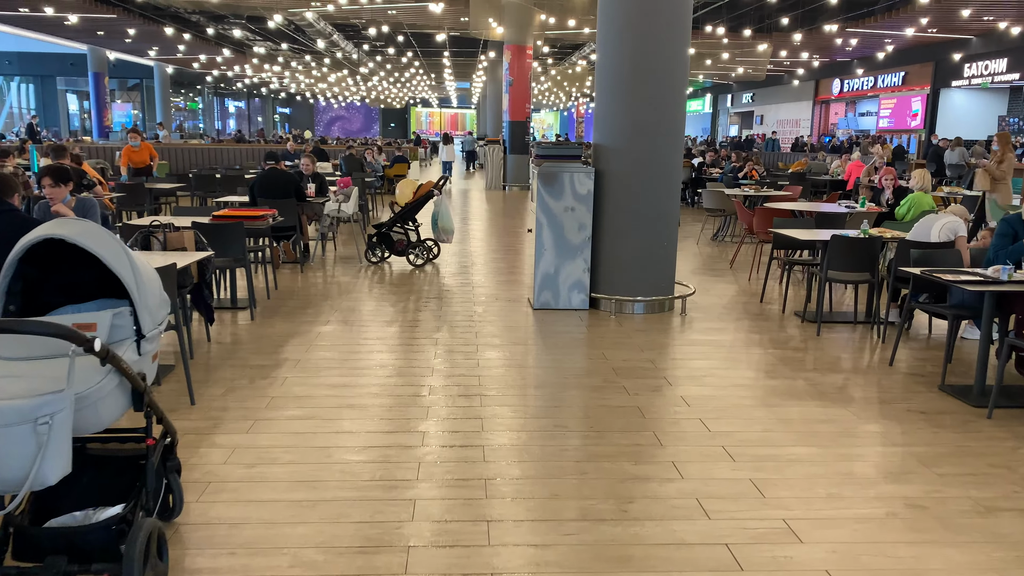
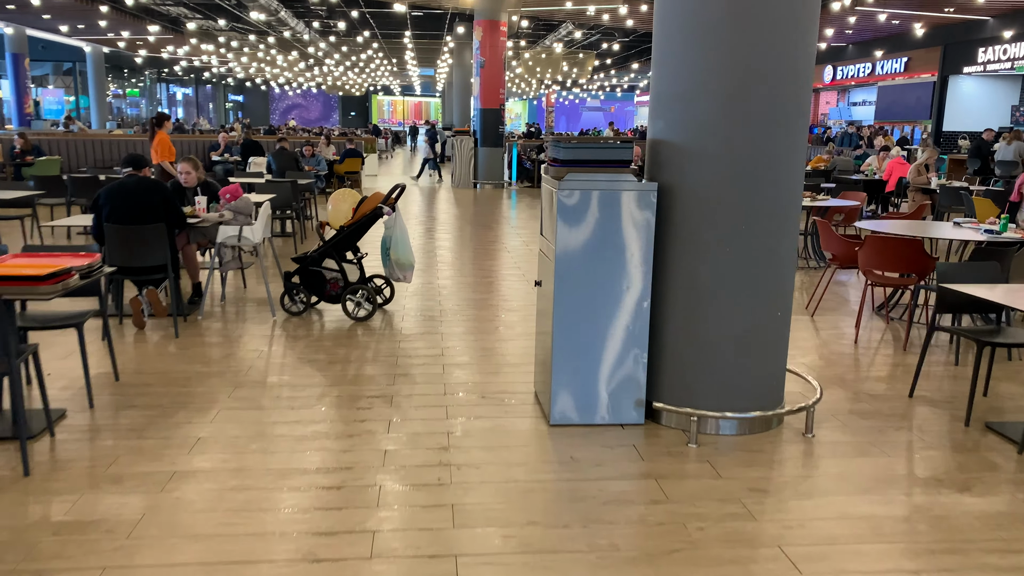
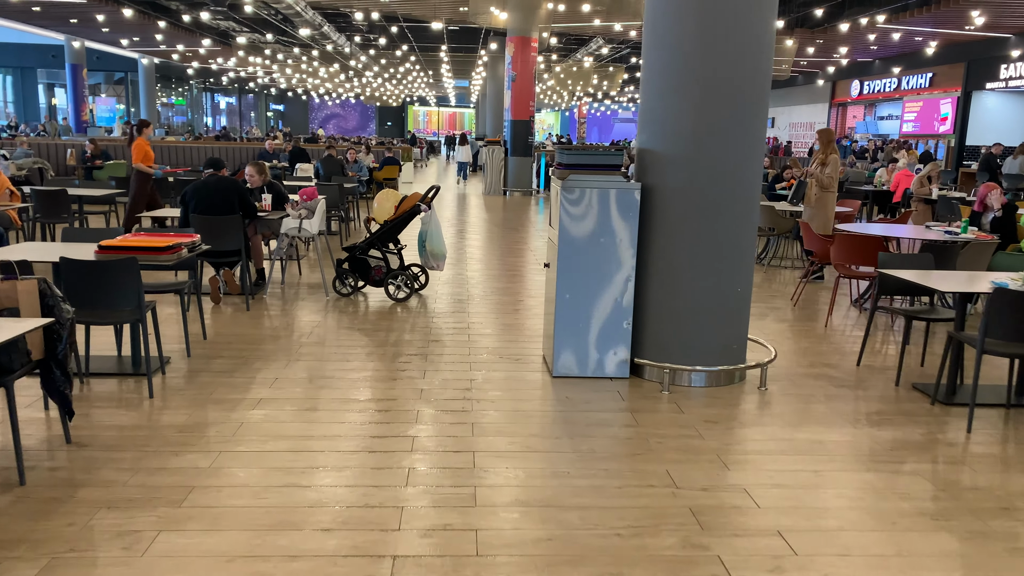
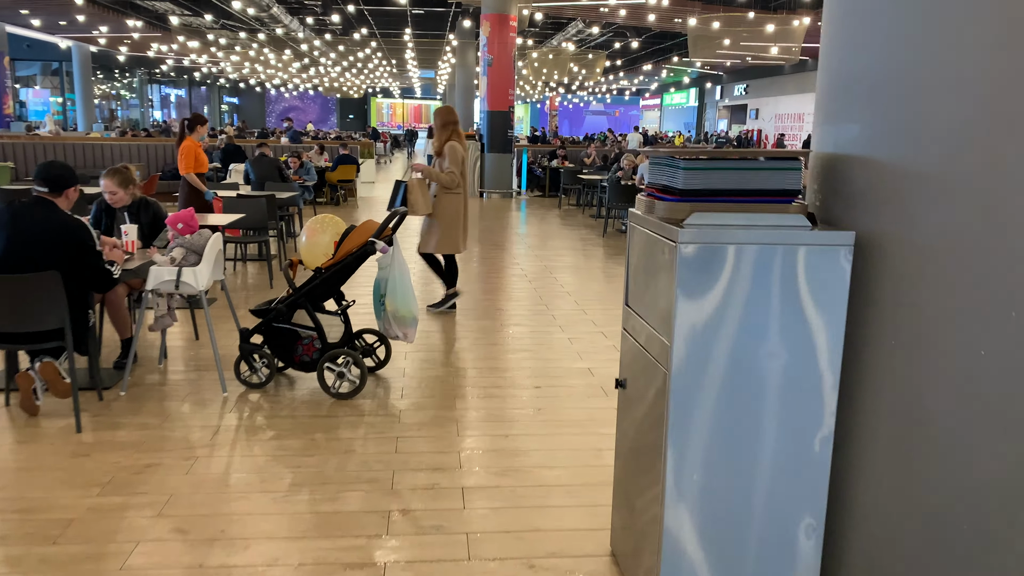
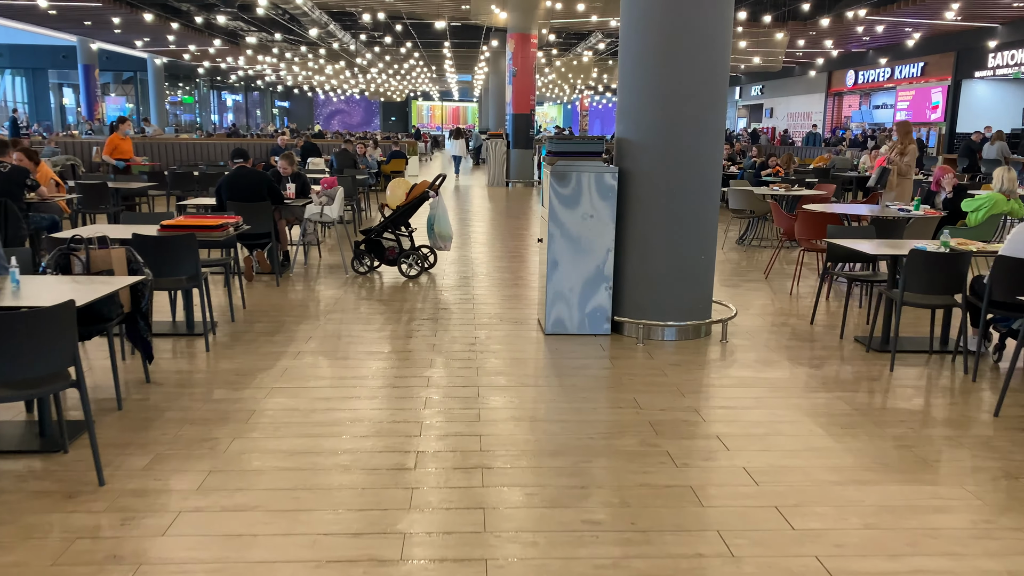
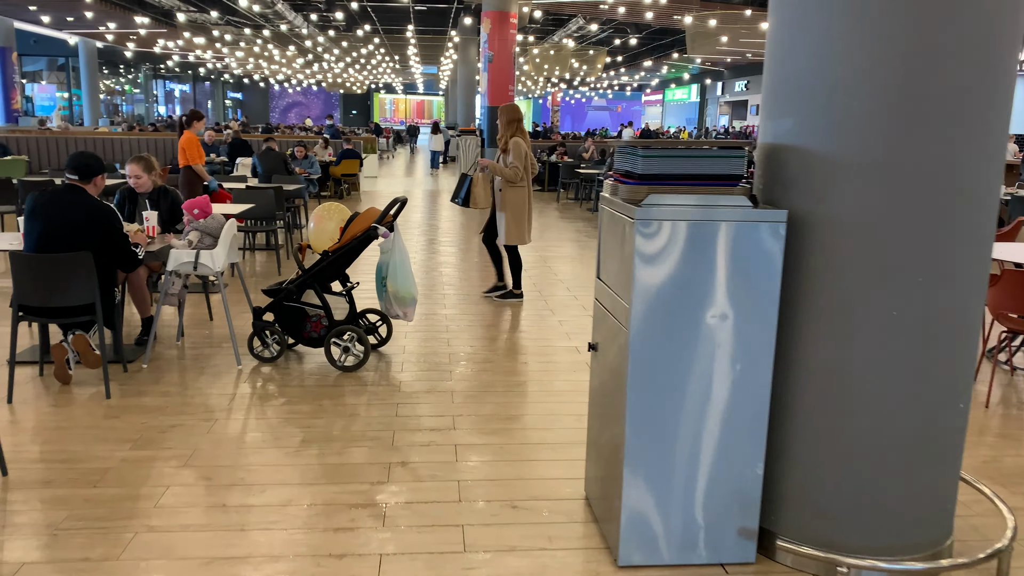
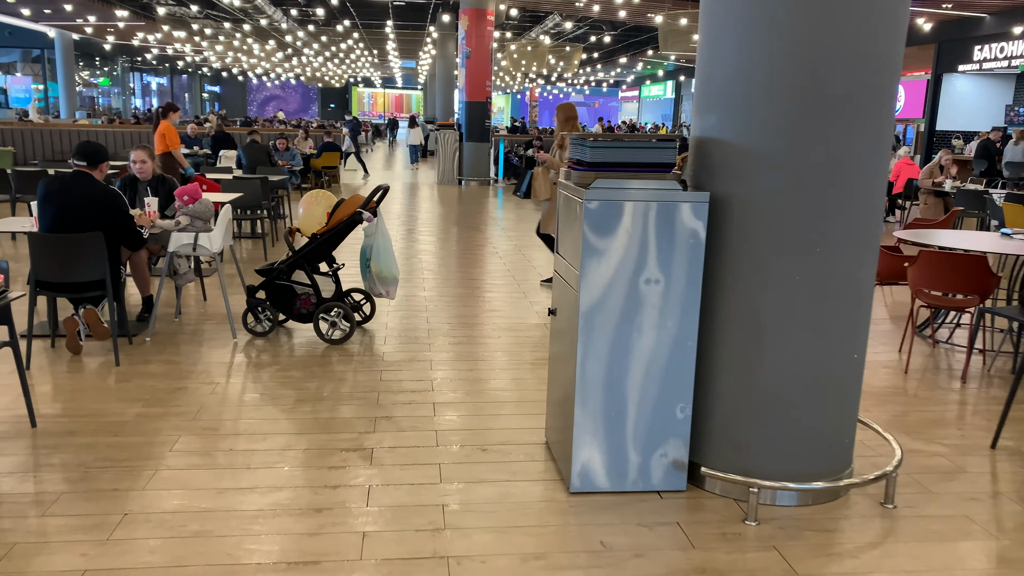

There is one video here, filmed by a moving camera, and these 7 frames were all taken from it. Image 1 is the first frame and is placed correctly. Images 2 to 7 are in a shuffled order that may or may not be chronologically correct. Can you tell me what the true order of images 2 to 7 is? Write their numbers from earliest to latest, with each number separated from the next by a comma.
5, 3, 2, 7, 6, 4
